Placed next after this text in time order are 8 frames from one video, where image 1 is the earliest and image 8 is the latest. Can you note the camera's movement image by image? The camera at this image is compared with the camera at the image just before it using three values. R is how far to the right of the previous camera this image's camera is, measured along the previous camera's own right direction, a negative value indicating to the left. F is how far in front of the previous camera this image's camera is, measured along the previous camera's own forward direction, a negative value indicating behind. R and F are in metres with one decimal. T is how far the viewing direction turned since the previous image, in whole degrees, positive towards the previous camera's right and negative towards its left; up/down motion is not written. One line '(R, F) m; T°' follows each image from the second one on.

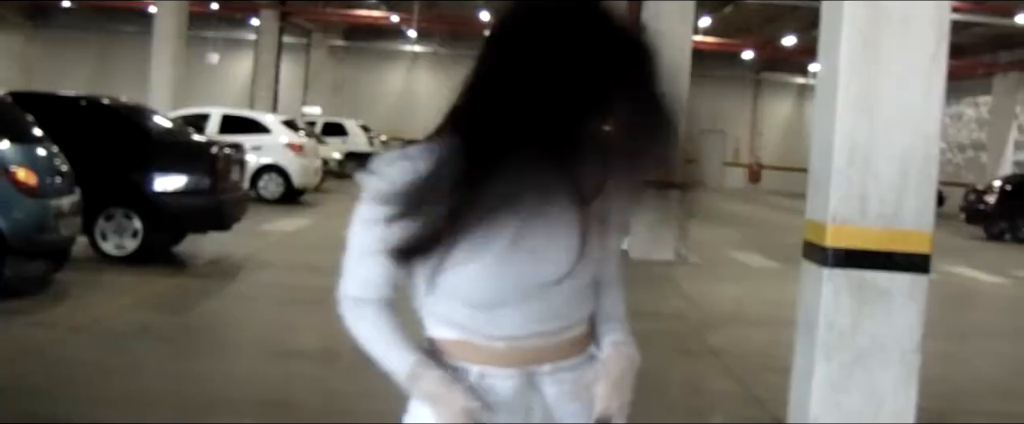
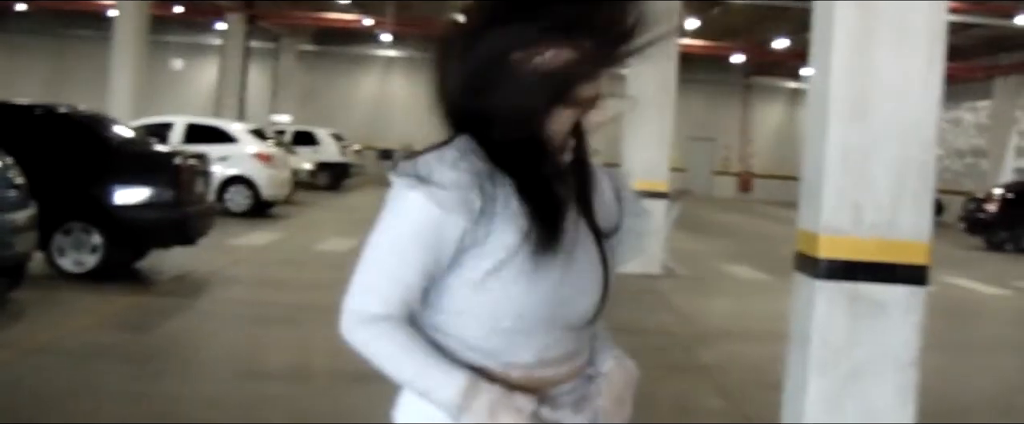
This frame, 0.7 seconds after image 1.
(0.0, +0.3) m; +1°
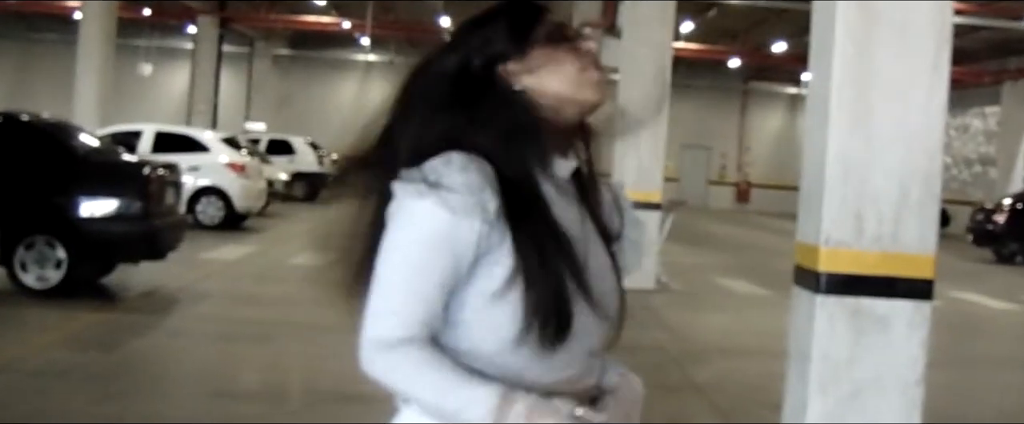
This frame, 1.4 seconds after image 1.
(0.0, +0.3) m; +1°
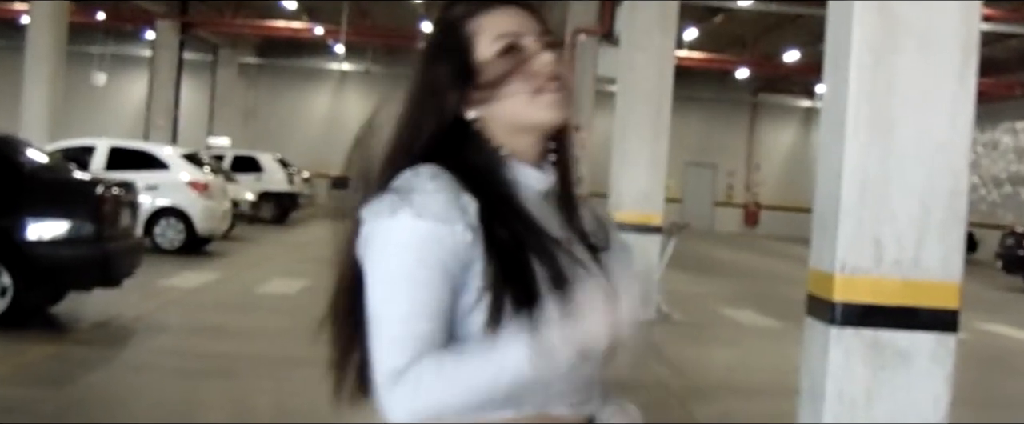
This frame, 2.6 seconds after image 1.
(0.0, +0.6) m; +1°
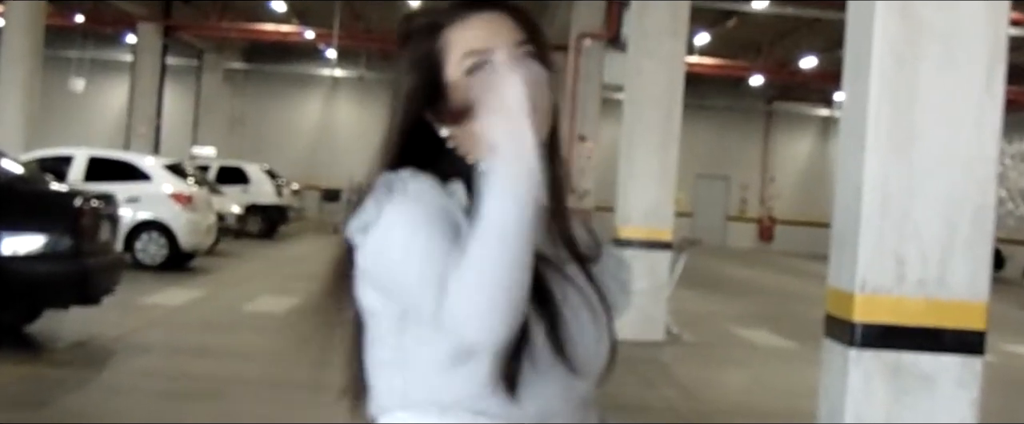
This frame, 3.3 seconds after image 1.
(0.0, +0.3) m; 0°
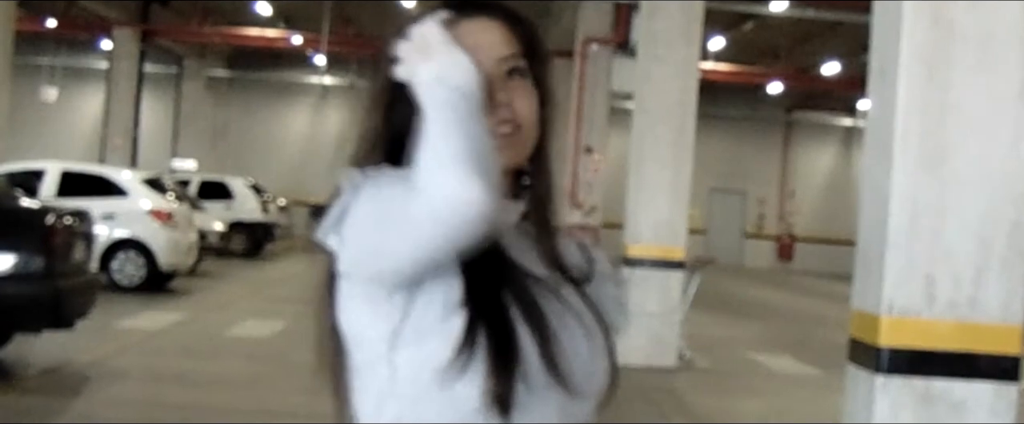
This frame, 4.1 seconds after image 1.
(0.0, +0.4) m; 0°
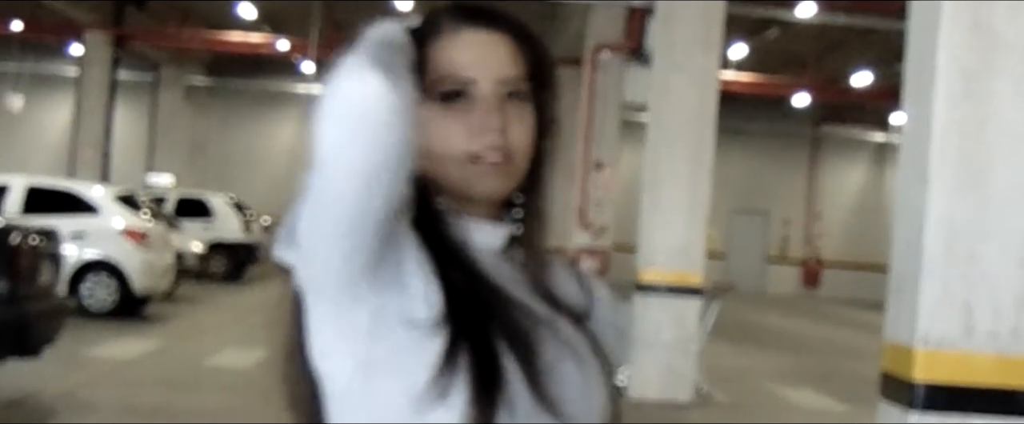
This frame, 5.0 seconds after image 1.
(0.0, +0.4) m; 0°
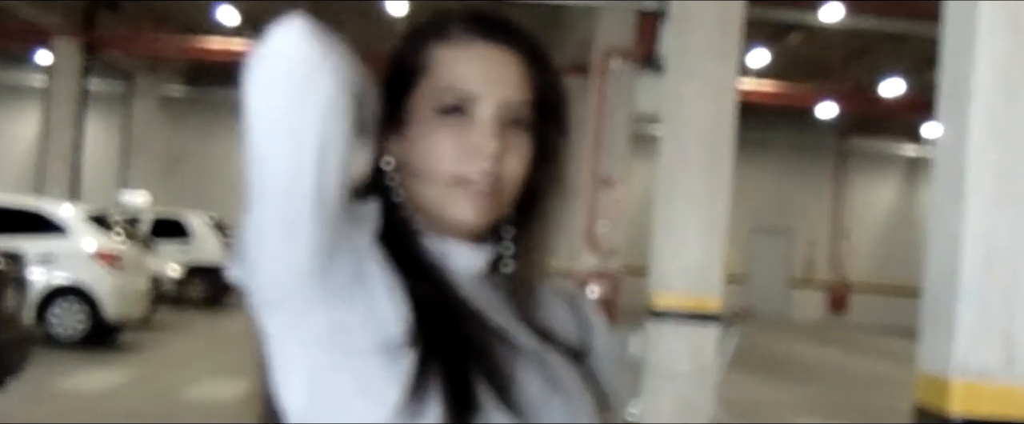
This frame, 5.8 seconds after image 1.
(0.0, +0.4) m; 0°
